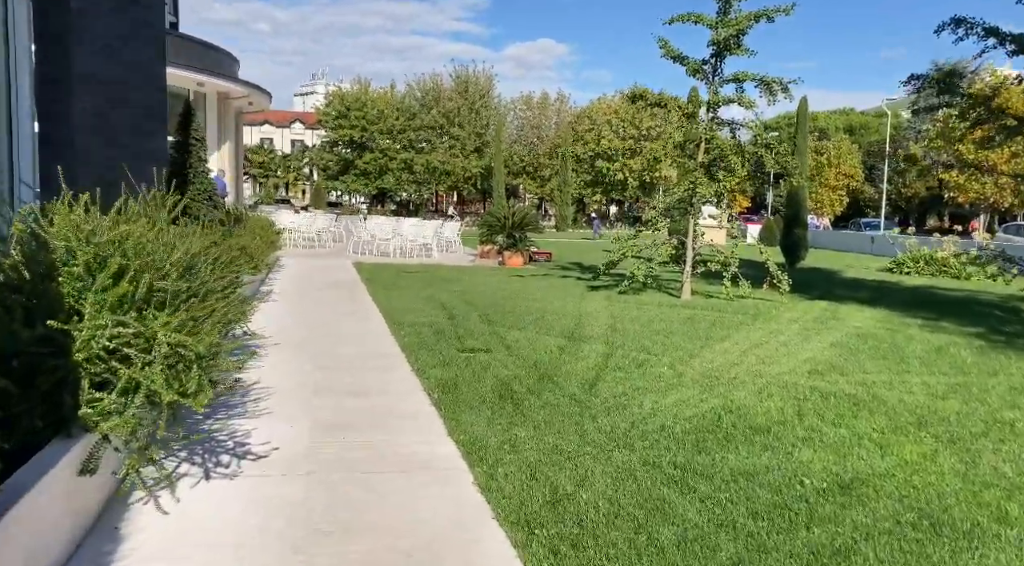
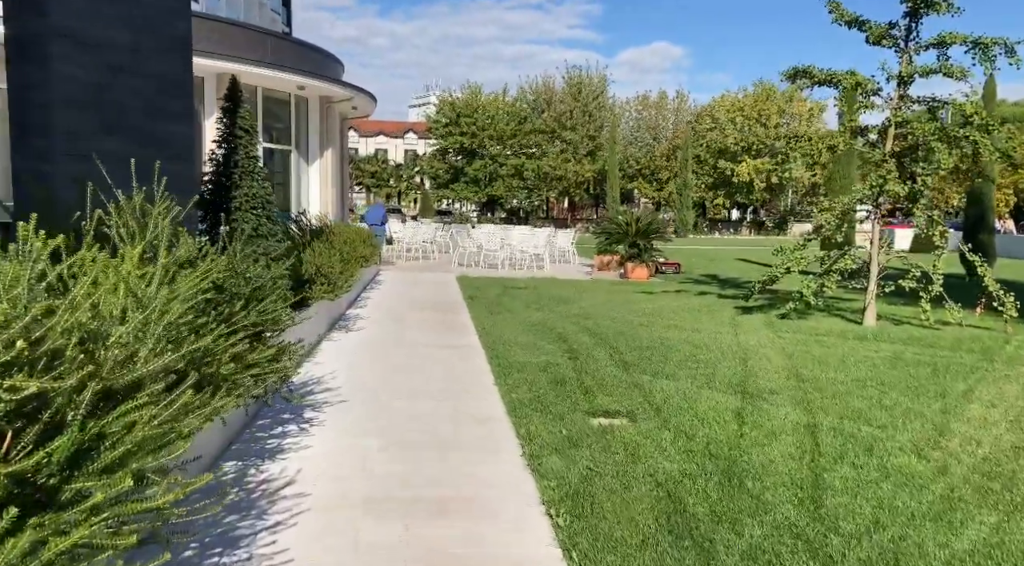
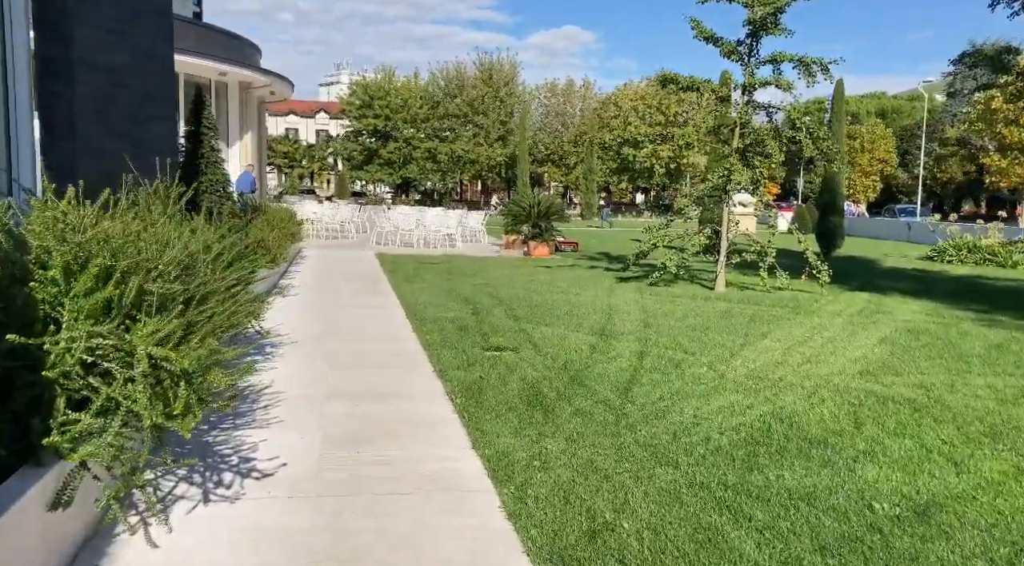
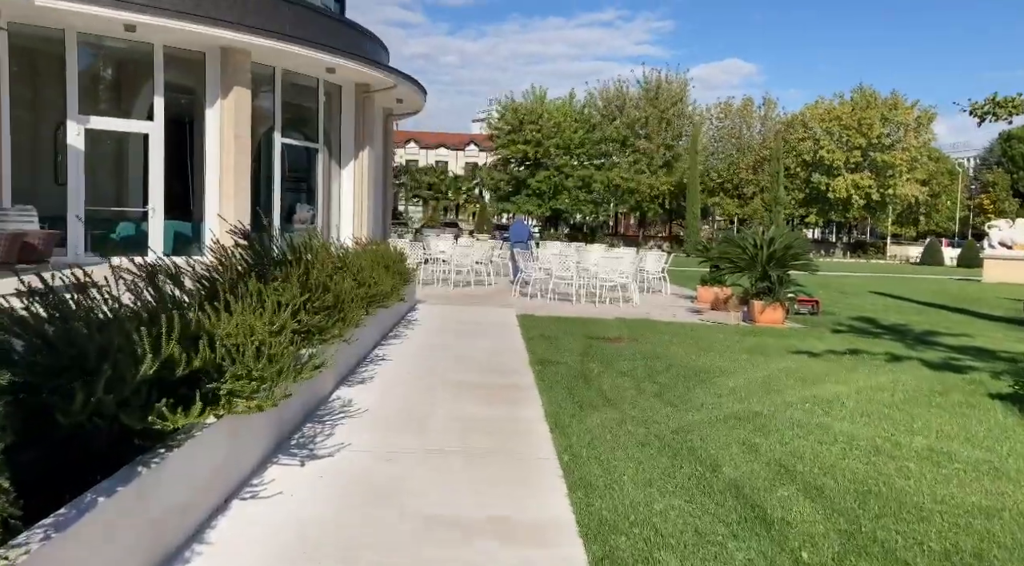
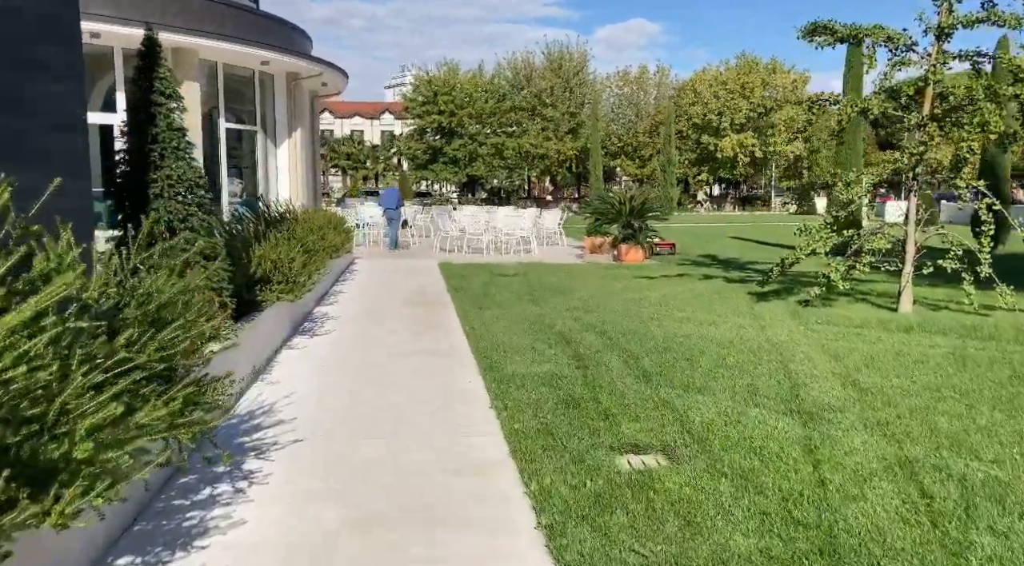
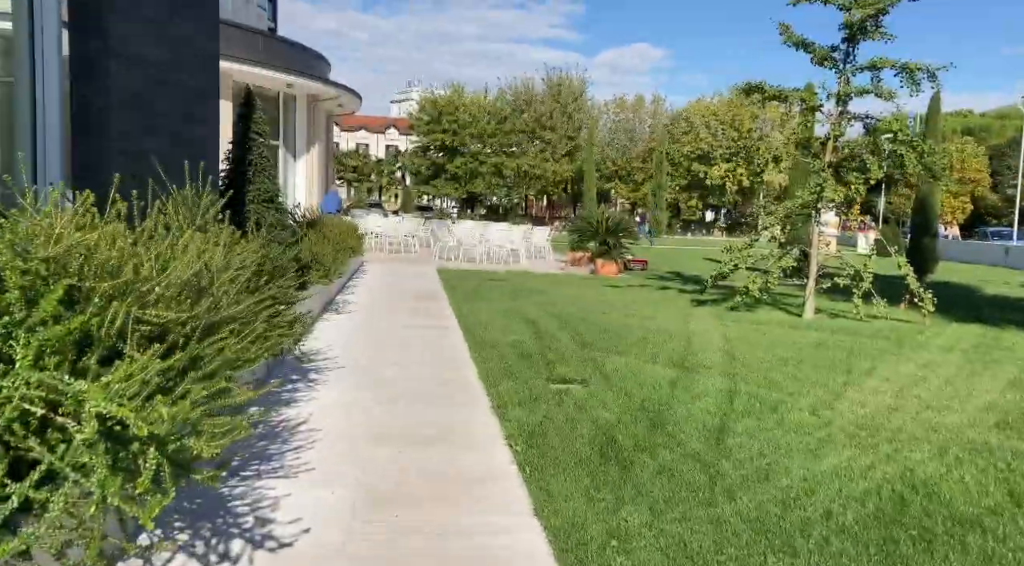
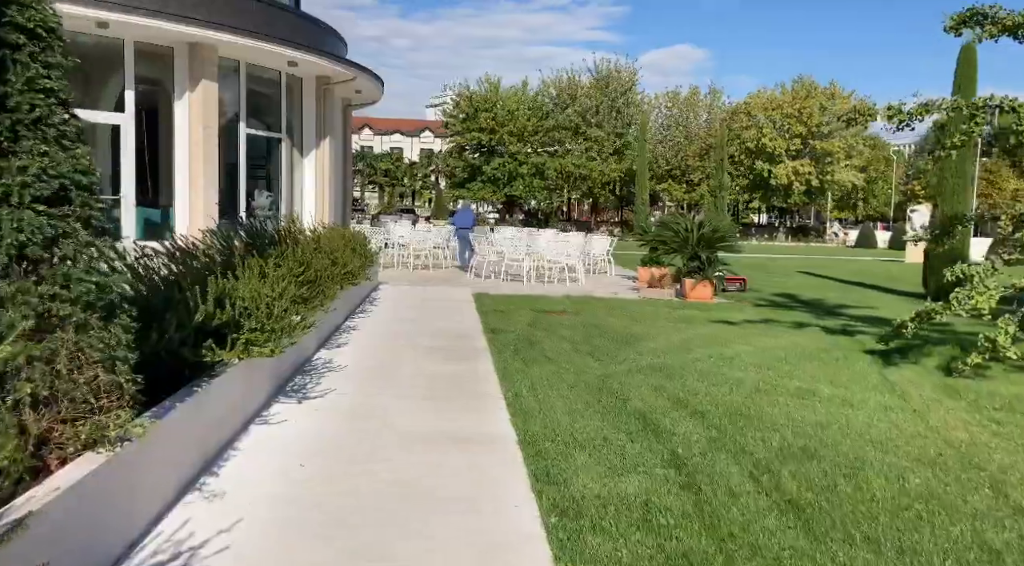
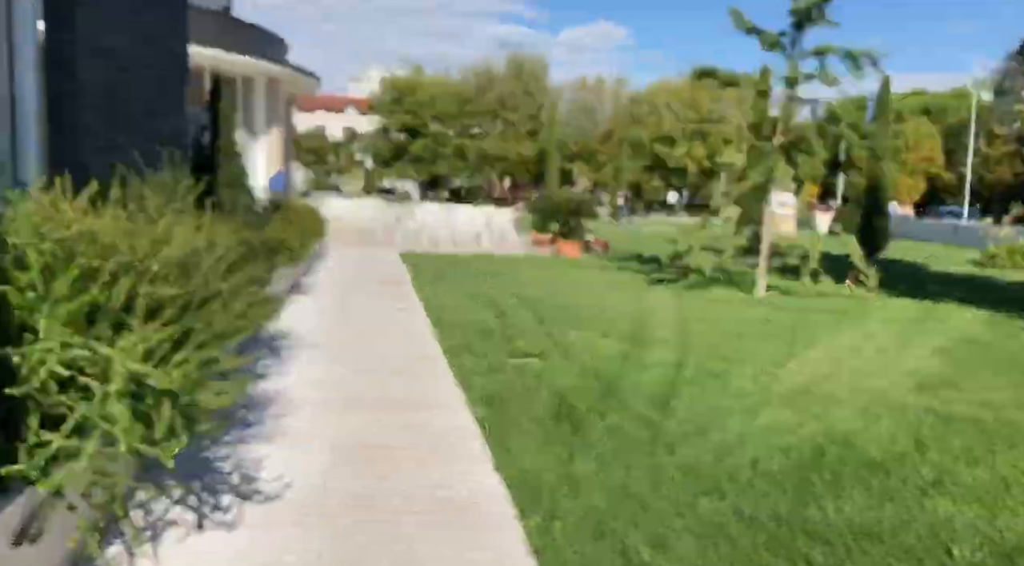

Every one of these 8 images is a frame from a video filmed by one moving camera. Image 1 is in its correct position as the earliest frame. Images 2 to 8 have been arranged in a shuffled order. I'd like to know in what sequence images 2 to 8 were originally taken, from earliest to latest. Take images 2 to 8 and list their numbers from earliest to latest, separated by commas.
3, 8, 6, 2, 5, 7, 4
